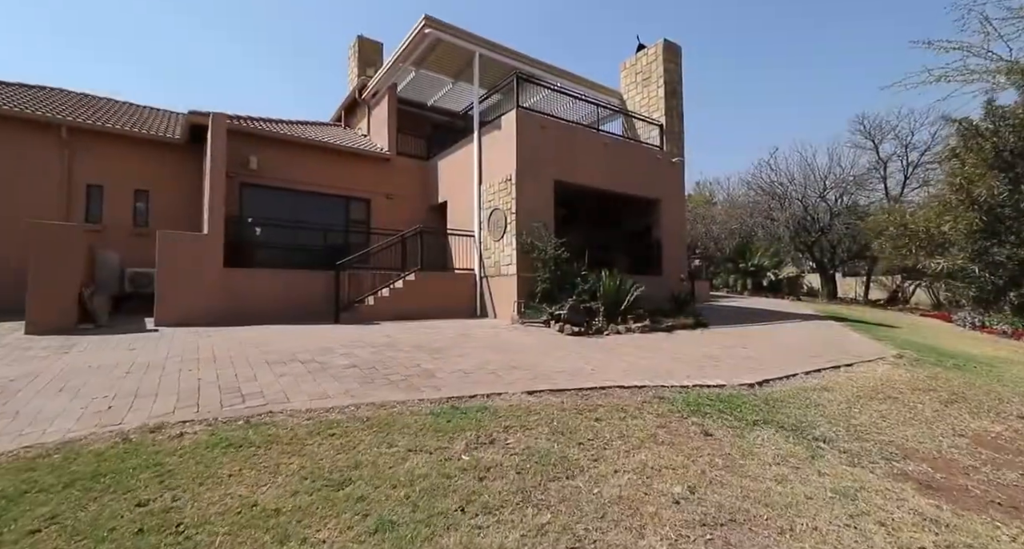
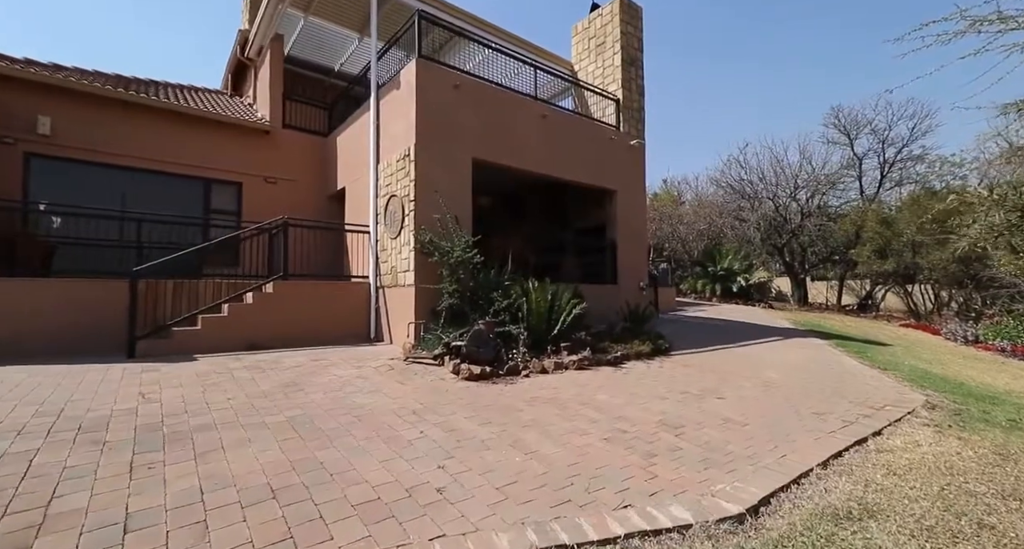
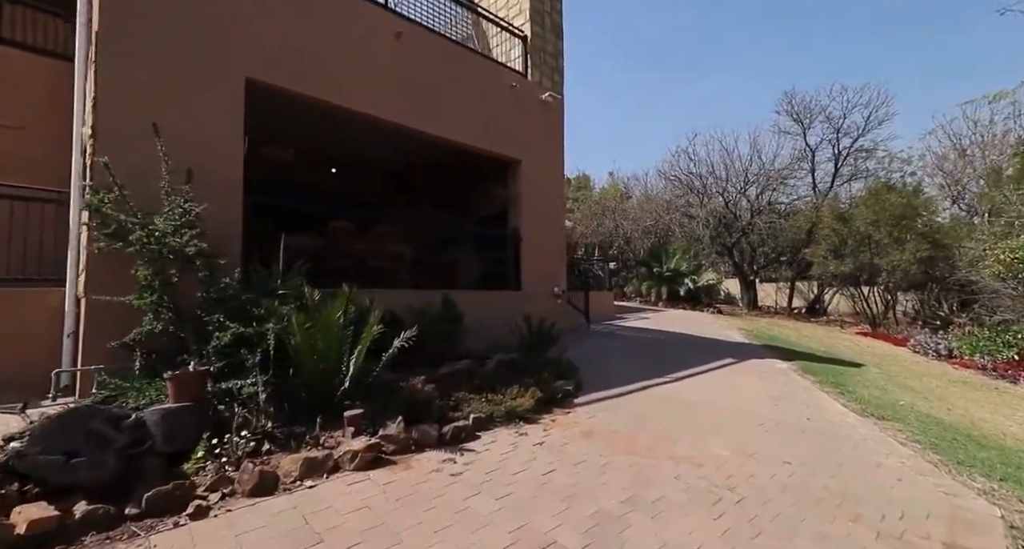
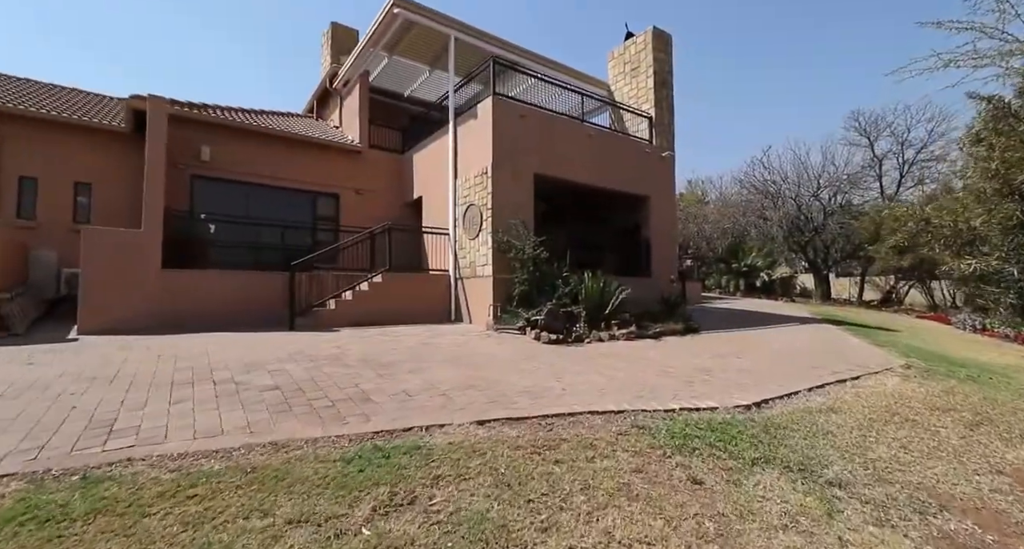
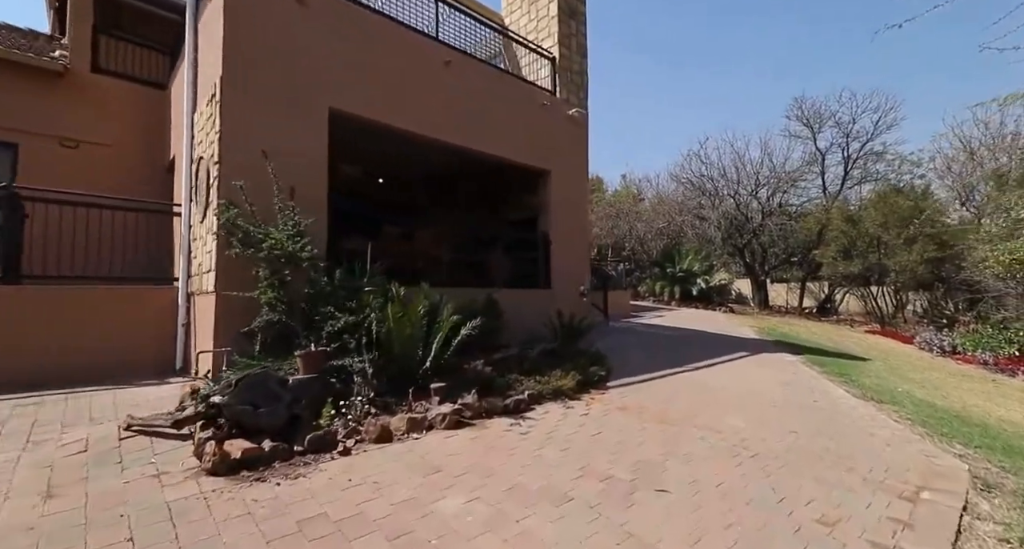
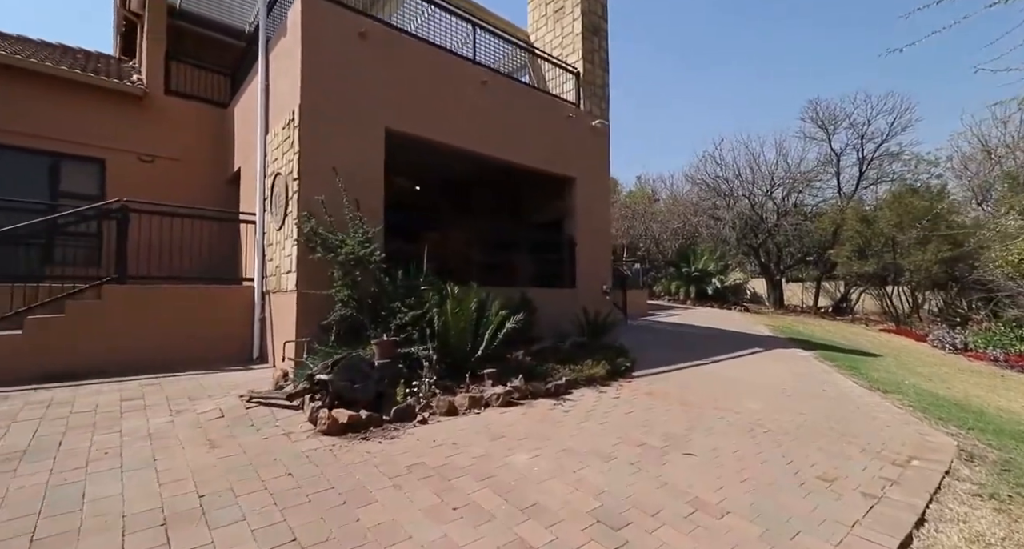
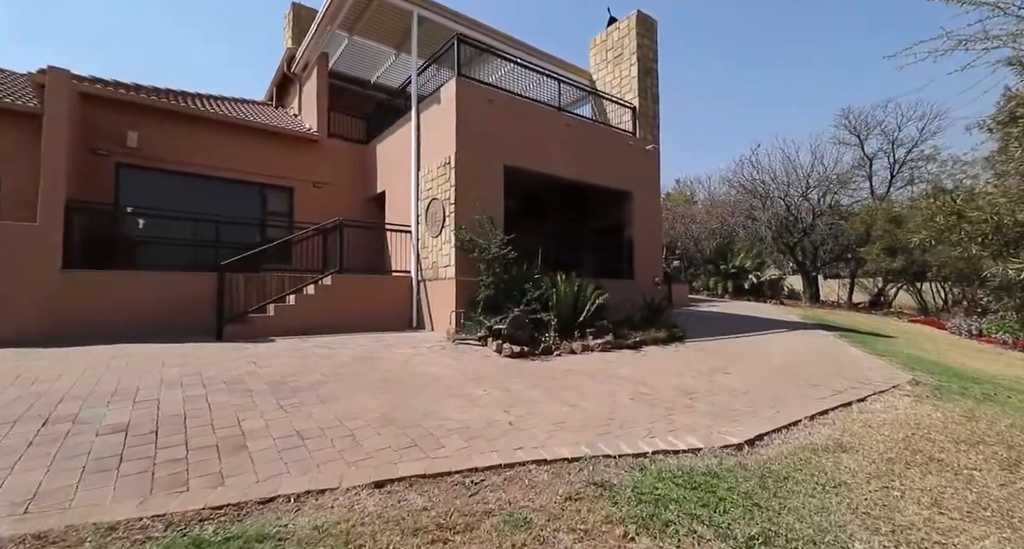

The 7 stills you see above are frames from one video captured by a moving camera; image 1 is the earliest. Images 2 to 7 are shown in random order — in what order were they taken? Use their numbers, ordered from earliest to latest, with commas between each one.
4, 7, 2, 6, 5, 3
